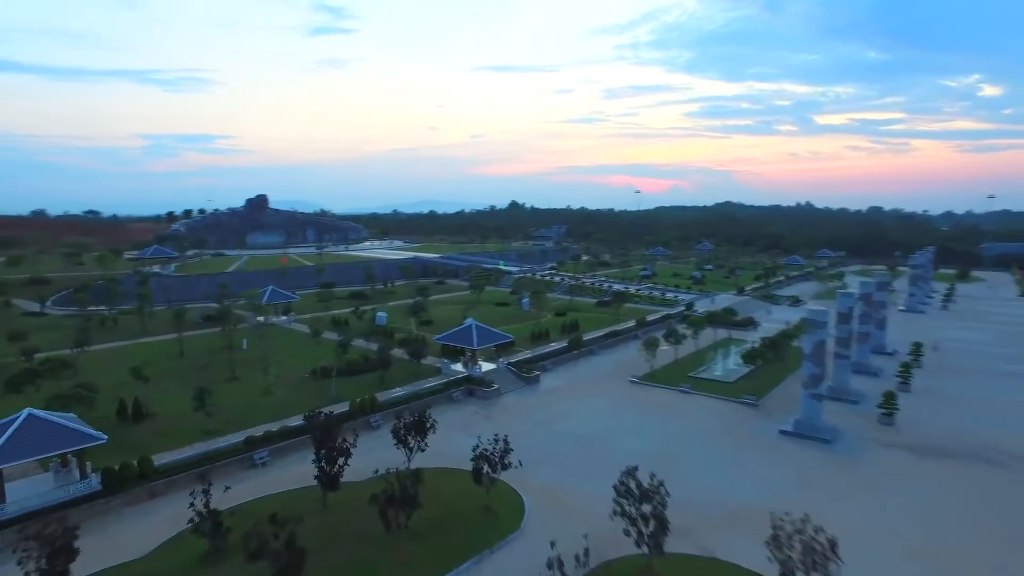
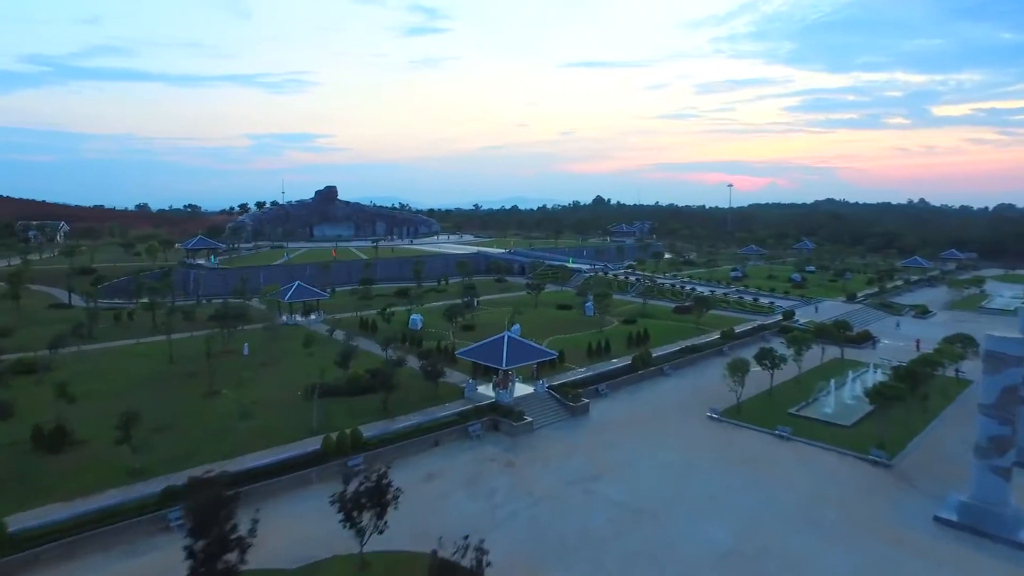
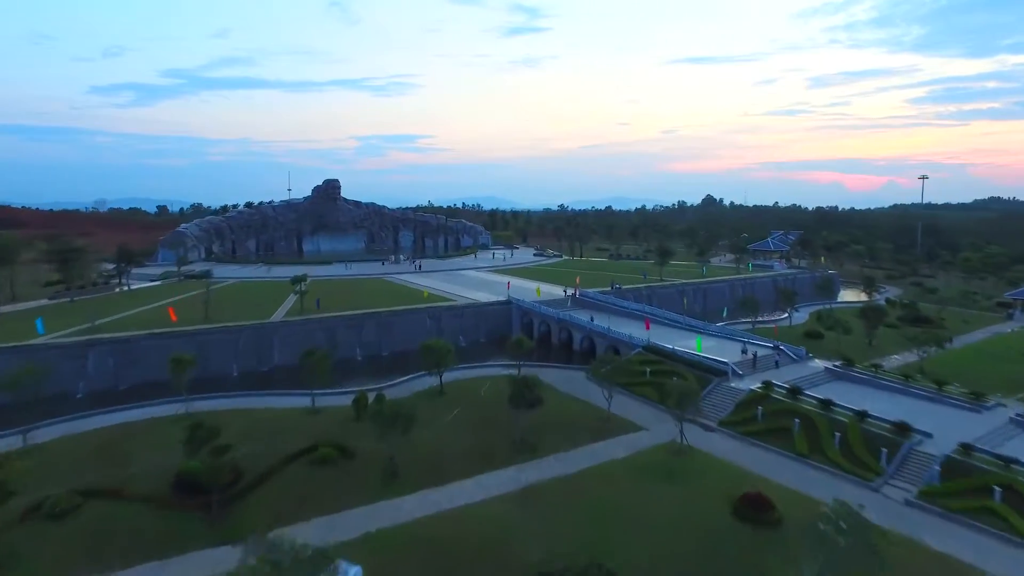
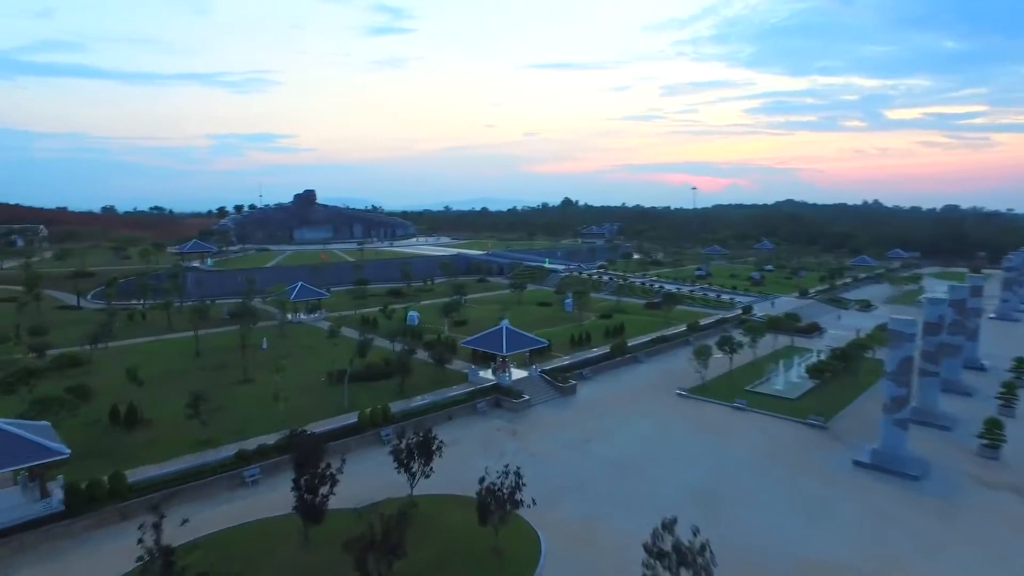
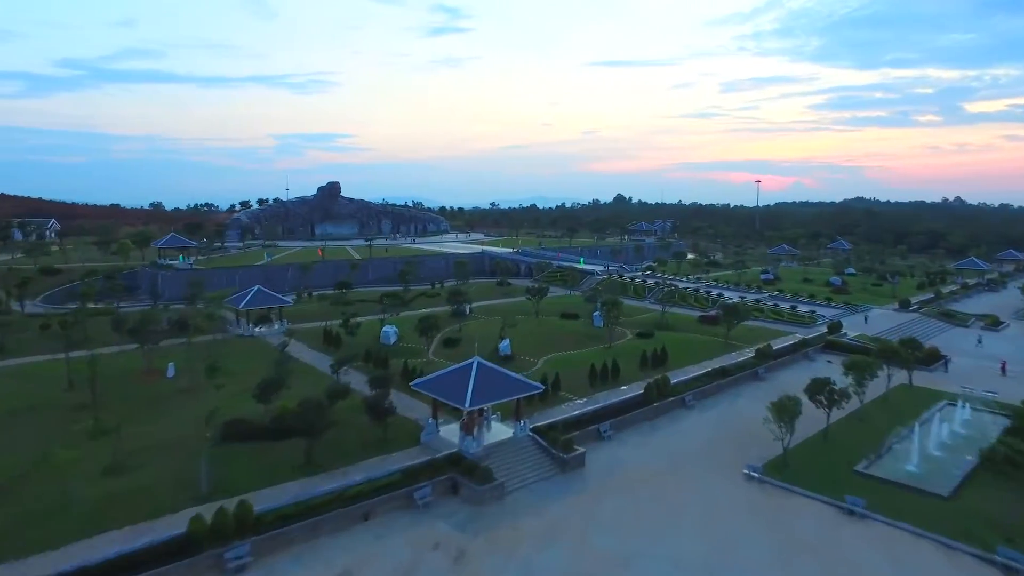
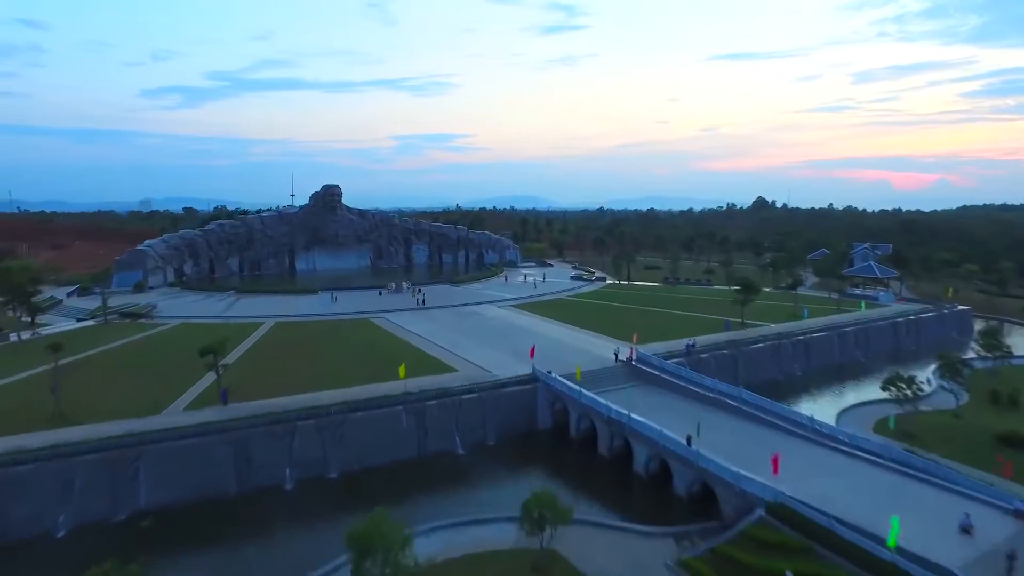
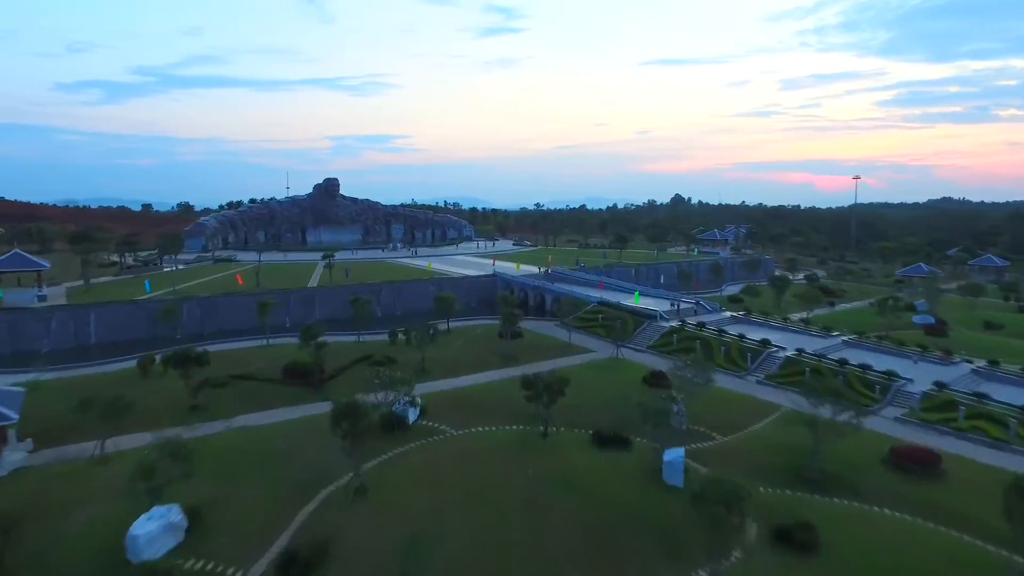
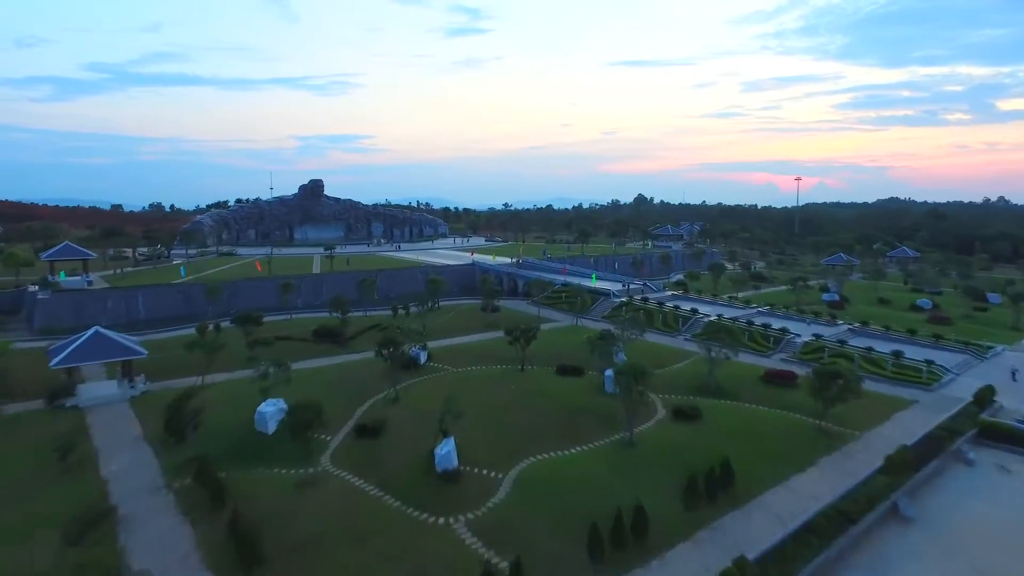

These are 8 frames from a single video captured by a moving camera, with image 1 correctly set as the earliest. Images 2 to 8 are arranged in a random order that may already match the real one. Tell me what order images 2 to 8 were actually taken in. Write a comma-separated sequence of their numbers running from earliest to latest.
4, 2, 5, 8, 7, 3, 6
